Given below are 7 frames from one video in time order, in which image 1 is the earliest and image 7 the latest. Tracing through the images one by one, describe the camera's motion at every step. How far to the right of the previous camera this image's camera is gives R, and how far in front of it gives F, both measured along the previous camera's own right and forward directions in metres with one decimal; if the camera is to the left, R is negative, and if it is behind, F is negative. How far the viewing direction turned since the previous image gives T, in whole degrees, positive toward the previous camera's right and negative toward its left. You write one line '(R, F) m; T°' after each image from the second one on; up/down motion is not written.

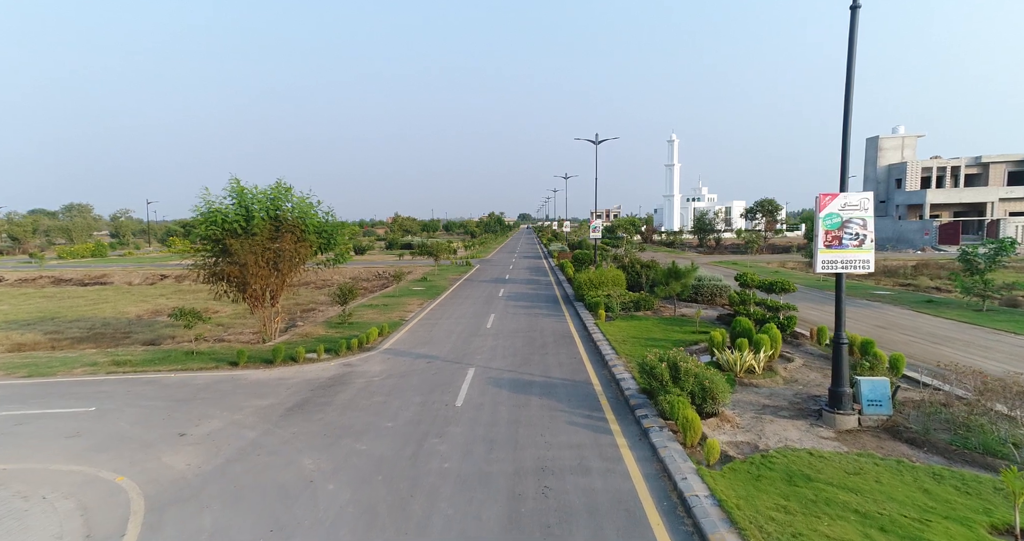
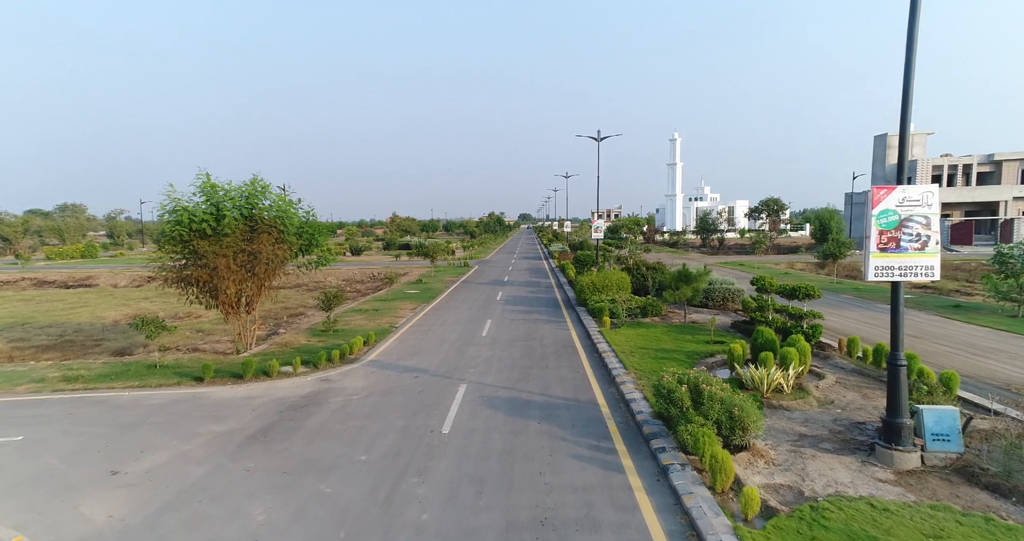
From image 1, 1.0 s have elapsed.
(+0.1, +1.2) m; 0°
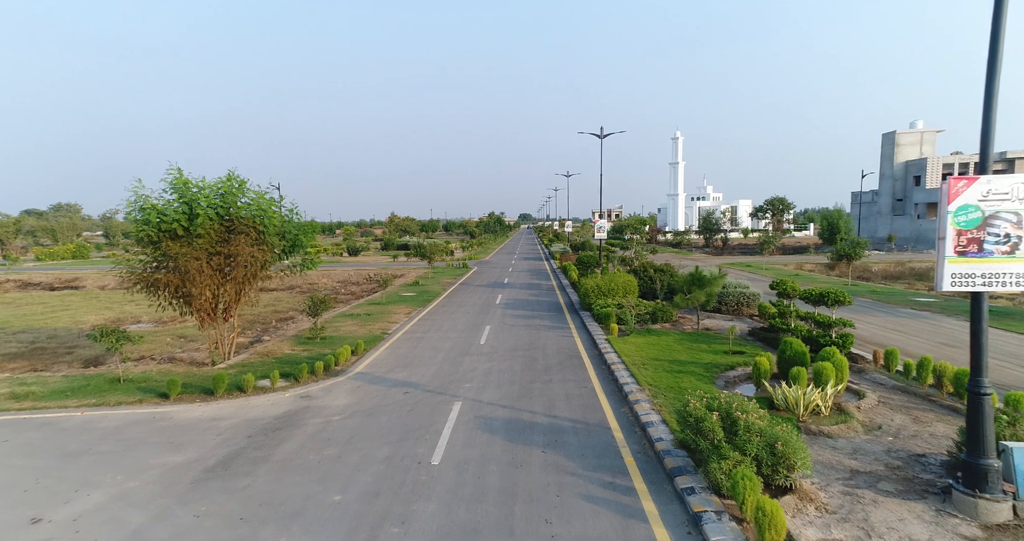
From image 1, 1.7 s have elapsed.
(0.0, +1.1) m; 0°
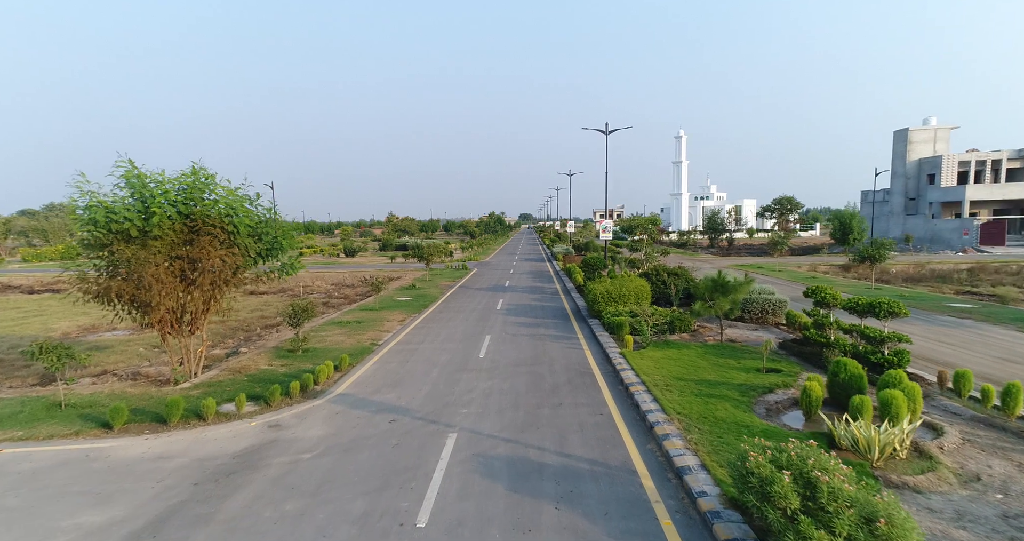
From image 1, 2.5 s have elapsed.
(-0.1, +1.5) m; 0°
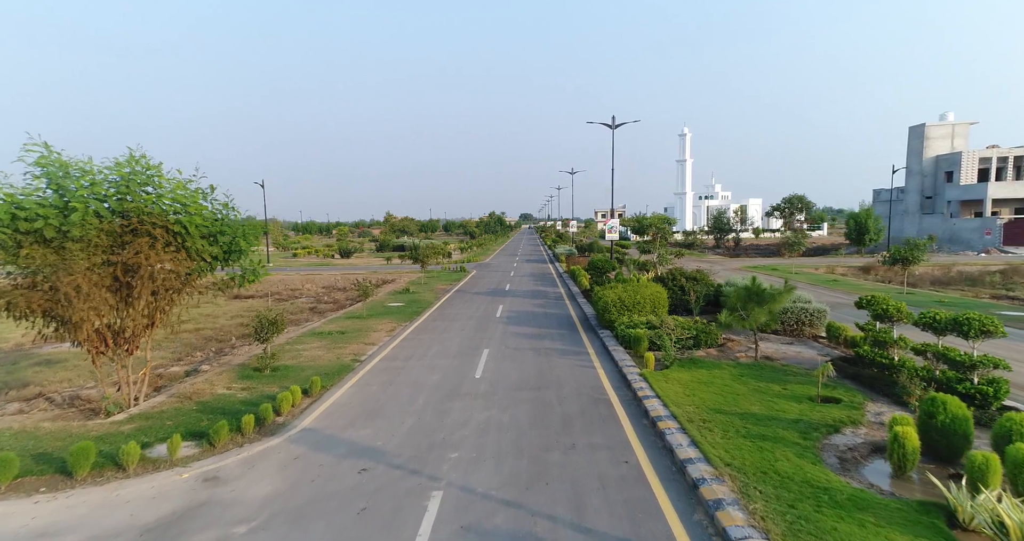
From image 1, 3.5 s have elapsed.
(0.0, +1.8) m; 0°
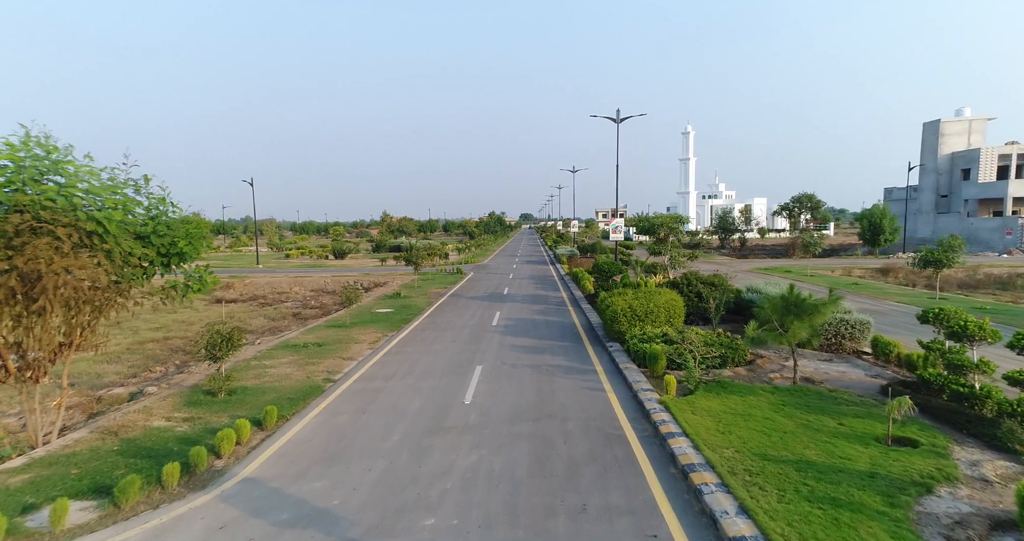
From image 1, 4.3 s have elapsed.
(+0.1, +1.7) m; 0°
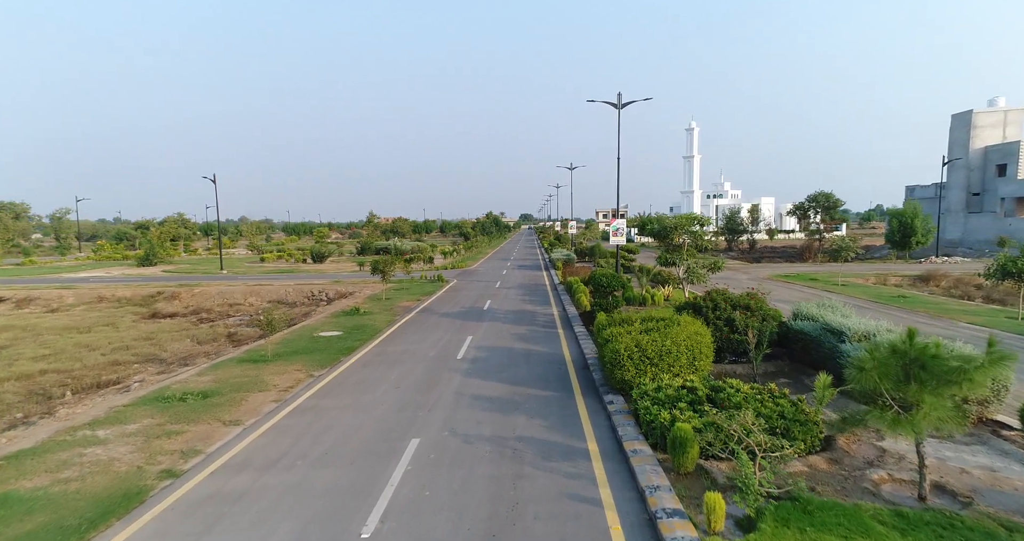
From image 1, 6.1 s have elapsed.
(+0.7, +4.0) m; 0°
